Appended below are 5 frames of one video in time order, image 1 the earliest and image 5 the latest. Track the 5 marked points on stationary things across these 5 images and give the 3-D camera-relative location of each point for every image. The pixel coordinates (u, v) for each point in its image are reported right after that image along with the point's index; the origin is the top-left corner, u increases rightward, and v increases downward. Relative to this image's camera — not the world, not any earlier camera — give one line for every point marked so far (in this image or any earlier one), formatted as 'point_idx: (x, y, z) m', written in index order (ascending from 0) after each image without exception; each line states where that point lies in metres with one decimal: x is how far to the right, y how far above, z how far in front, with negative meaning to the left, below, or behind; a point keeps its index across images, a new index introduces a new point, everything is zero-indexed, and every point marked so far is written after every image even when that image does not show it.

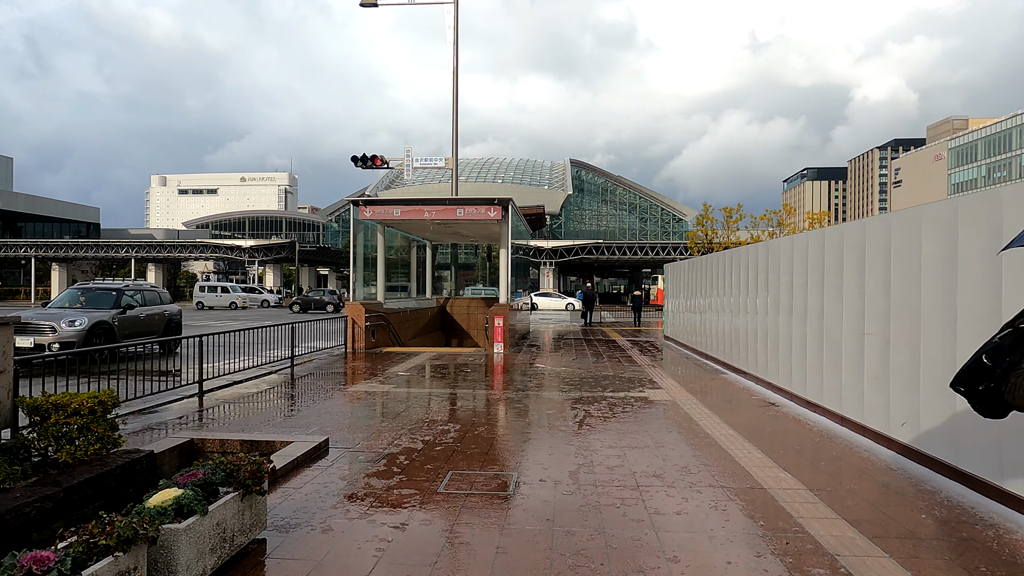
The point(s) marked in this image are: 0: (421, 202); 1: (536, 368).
0: (-1.9, +1.9, +15.9) m
1: (+0.5, -1.5, +14.3) m
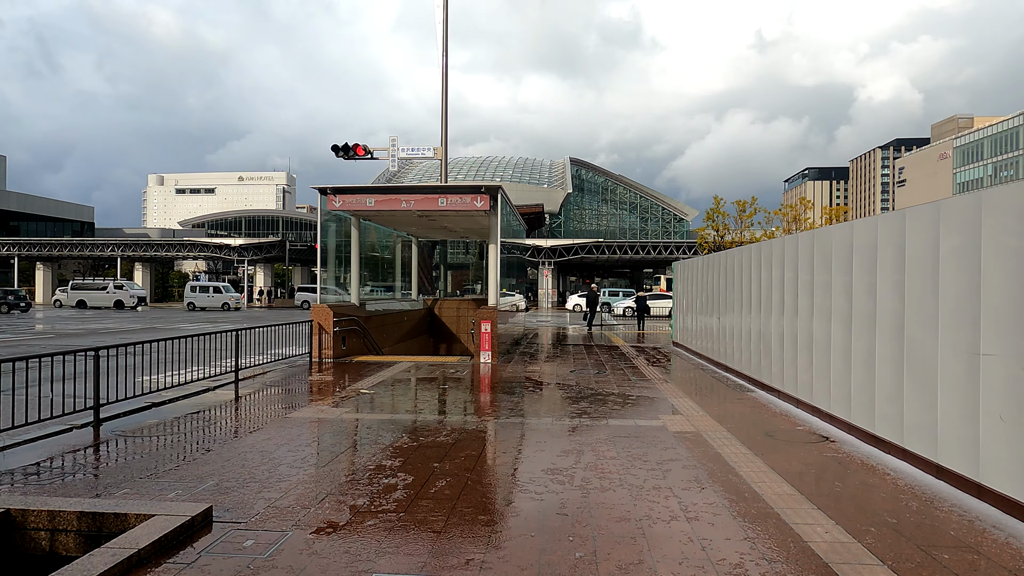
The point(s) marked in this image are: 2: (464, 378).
0: (-2.1, +1.9, +13.9) m
1: (+0.3, -1.5, +12.3) m
2: (-0.8, -1.5, +12.8) m
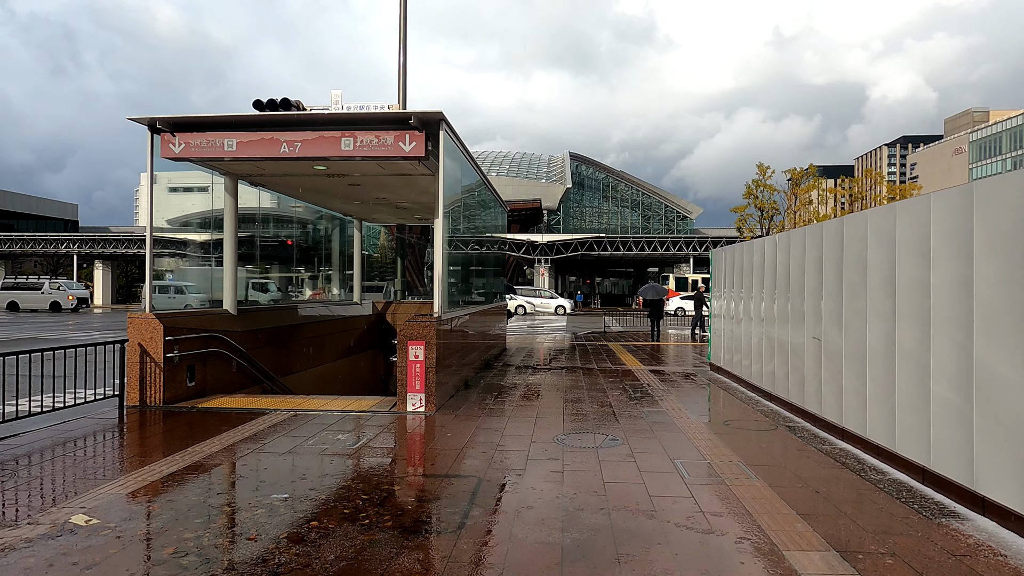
0: (-2.7, +1.9, +8.4) m
1: (-0.3, -1.5, +6.8) m
2: (-1.4, -1.5, +7.3) m
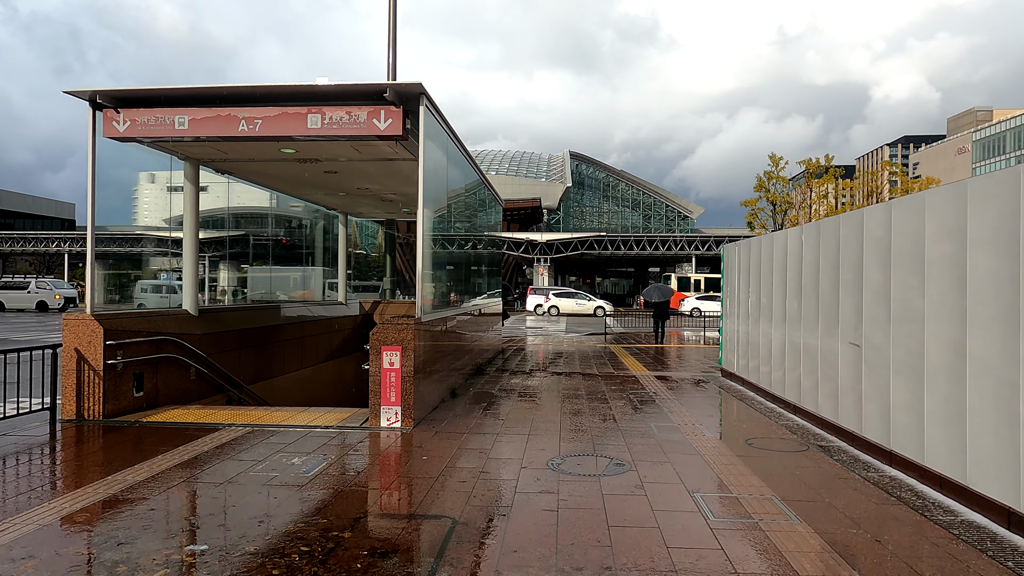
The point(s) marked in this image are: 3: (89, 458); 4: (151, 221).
0: (-2.8, +1.9, +7.4) m
1: (-0.4, -1.4, +5.8) m
2: (-1.5, -1.4, +6.3) m
3: (-3.6, -1.5, +6.3) m
4: (-4.2, +0.8, +8.6) m
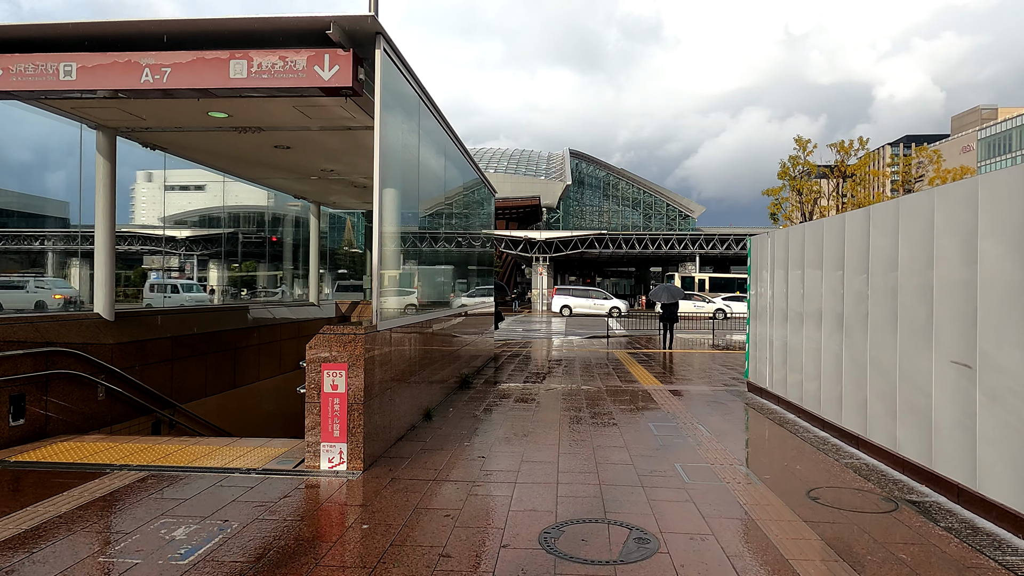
0: (-2.9, +1.9, +5.7) m
1: (-0.5, -1.4, +4.1) m
2: (-1.6, -1.4, +4.6) m
3: (-3.7, -1.5, +4.6) m
4: (-4.3, +0.8, +6.9) m
